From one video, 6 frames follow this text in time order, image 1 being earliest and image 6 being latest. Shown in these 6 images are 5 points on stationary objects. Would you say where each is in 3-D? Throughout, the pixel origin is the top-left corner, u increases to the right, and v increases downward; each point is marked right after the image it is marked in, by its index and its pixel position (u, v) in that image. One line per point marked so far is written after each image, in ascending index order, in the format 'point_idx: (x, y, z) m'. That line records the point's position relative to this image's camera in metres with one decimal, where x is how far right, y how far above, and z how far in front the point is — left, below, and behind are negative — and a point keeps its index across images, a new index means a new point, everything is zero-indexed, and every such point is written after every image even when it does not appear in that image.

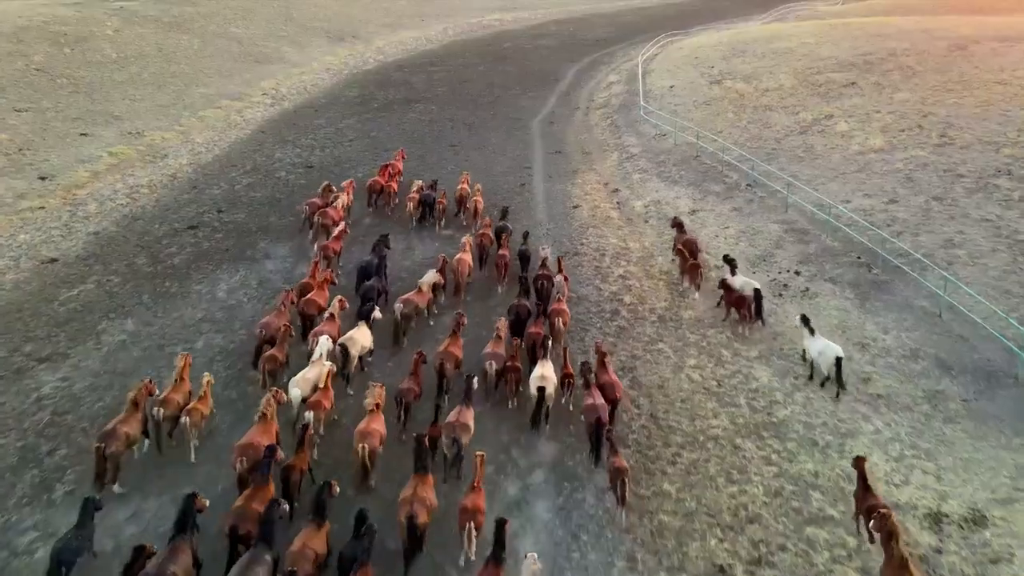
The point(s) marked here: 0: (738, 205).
0: (+5.0, +1.9, +19.5) m
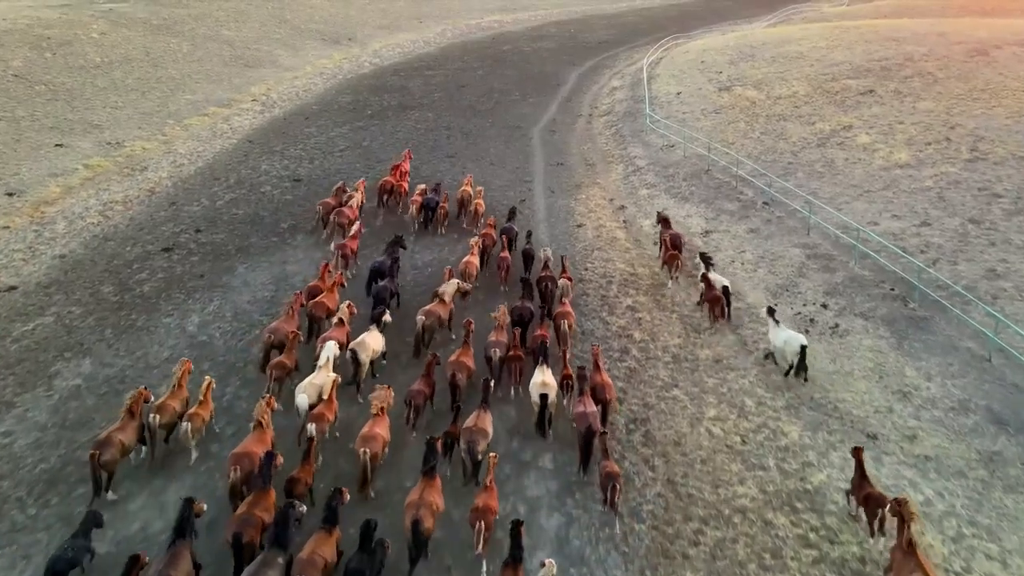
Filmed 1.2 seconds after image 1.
0: (+5.0, +1.3, +18.0) m
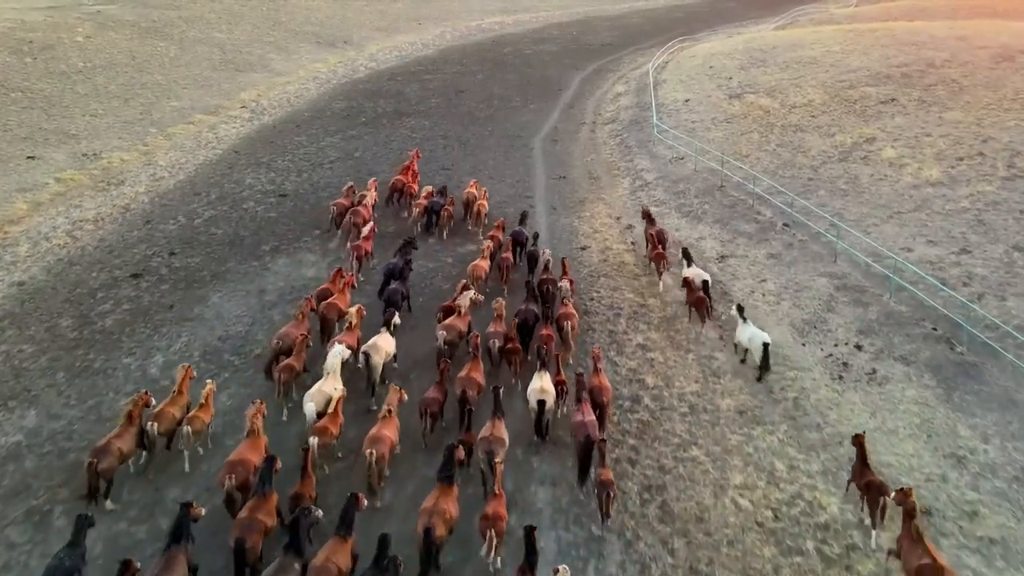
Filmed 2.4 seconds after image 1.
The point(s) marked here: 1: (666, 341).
0: (+5.0, +0.7, +16.5) m
1: (+2.5, -0.9, +14.0) m
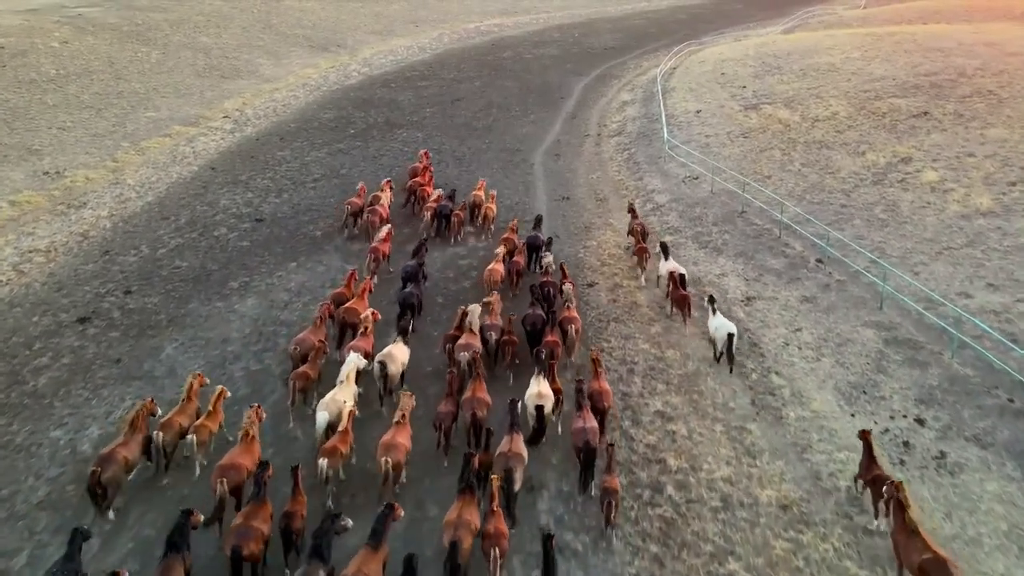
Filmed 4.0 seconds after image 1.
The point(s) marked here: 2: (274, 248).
0: (+4.9, -0.1, +14.5) m
1: (+2.4, -1.6, +12.0) m
2: (-5.1, +0.8, +18.7) m
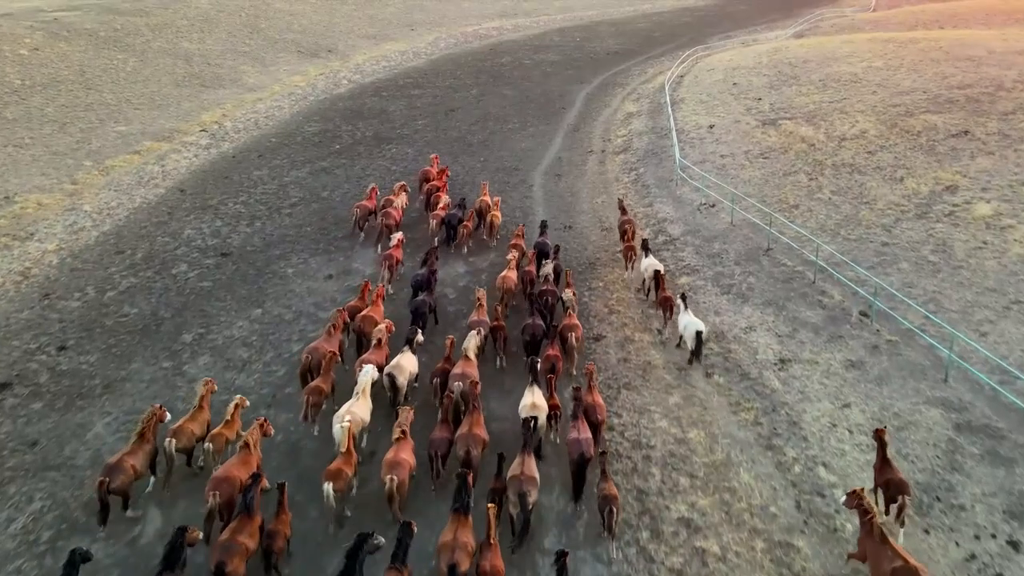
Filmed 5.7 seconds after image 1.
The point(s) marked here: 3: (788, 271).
0: (+4.9, -1.0, +12.4) m
1: (+2.3, -2.5, +9.8) m
2: (-5.2, 0.0, +16.5) m
3: (+4.9, +0.3, +15.3) m
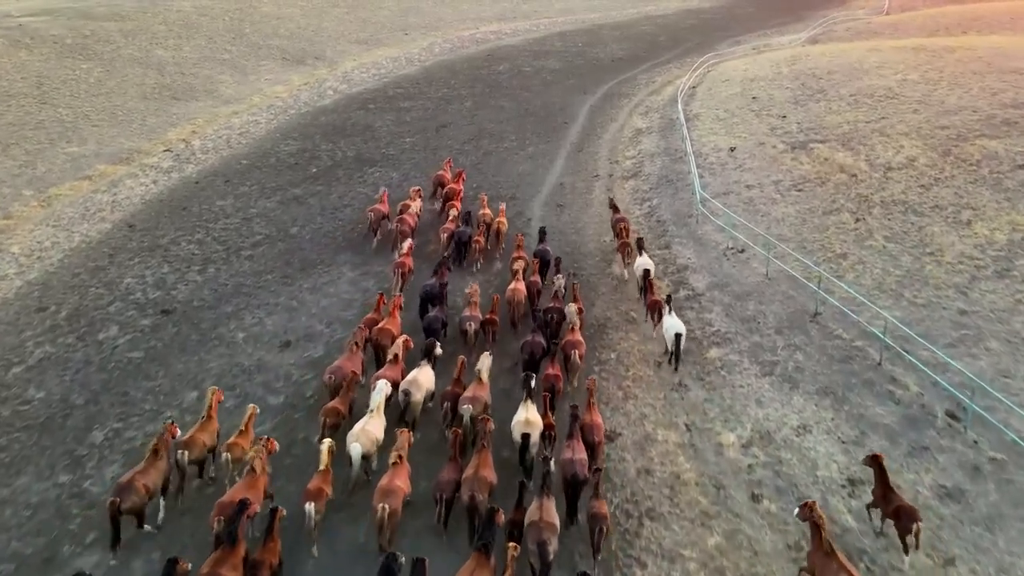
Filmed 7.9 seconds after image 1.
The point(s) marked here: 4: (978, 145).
0: (+4.8, -2.1, +9.5) m
1: (+2.2, -3.7, +6.9) m
2: (-5.3, -1.2, +13.6) m
3: (+4.8, -0.8, +12.4) m
4: (+10.3, +3.2, +19.3) m
